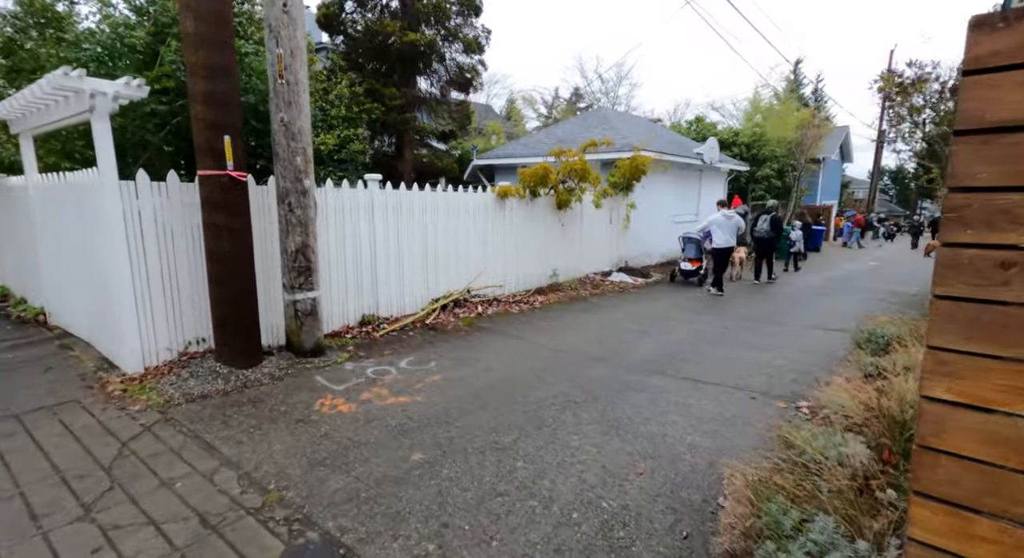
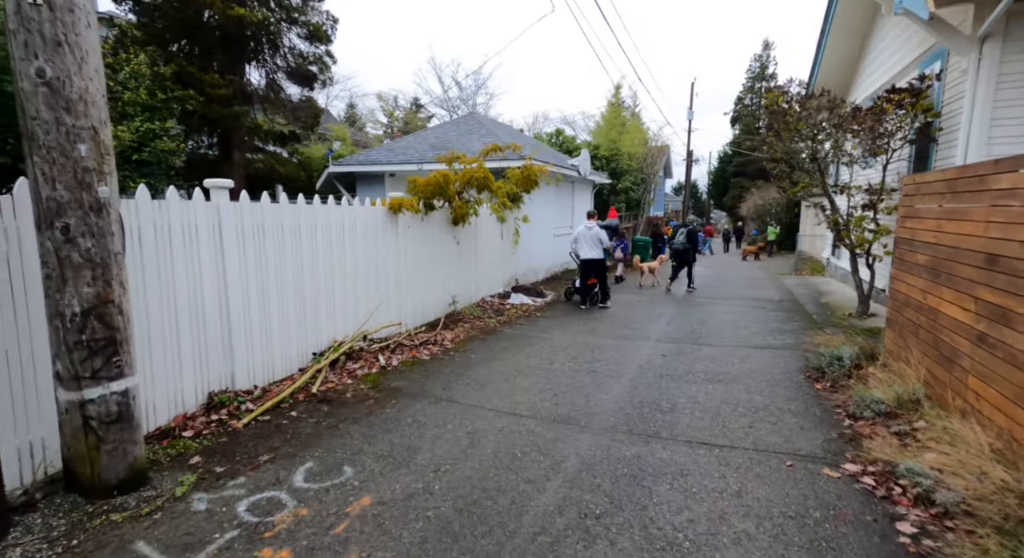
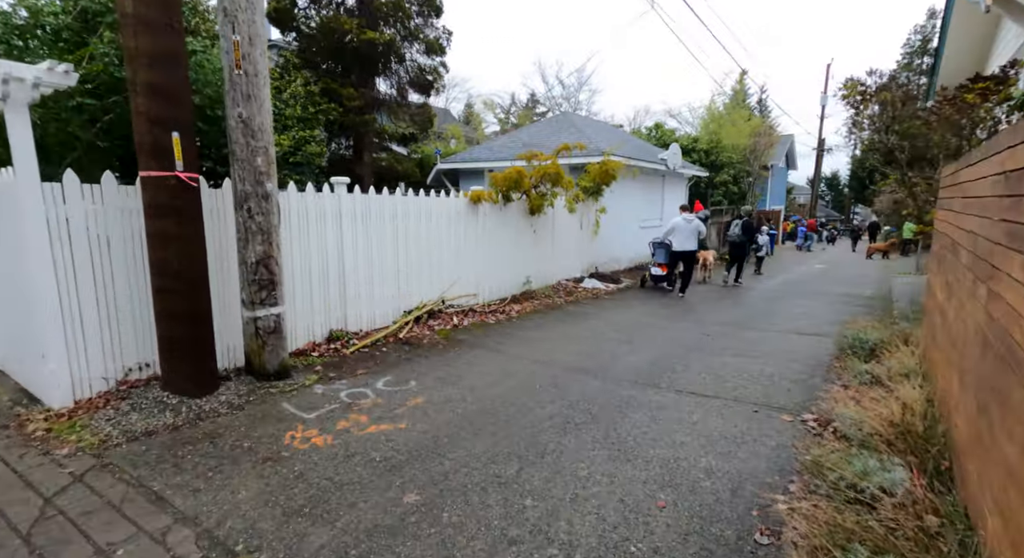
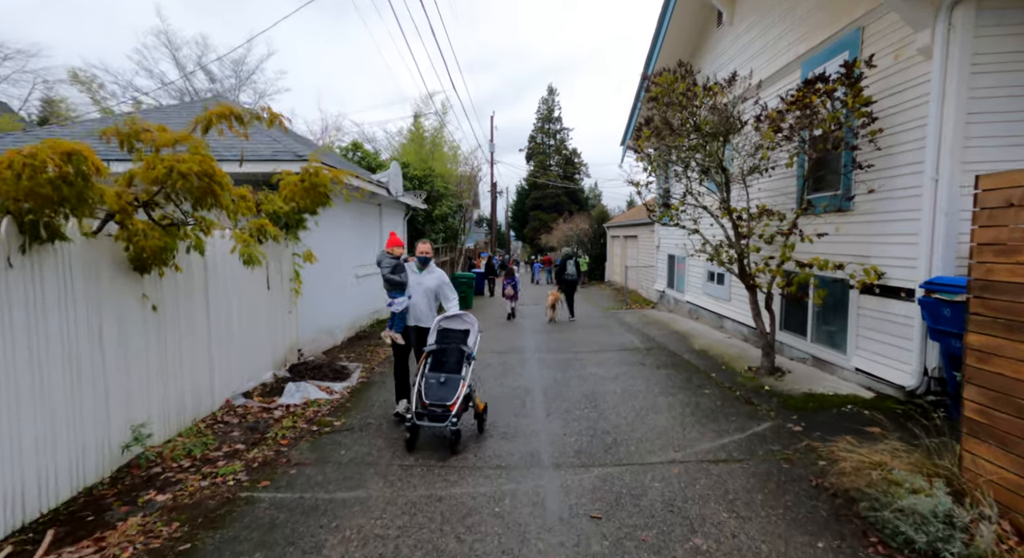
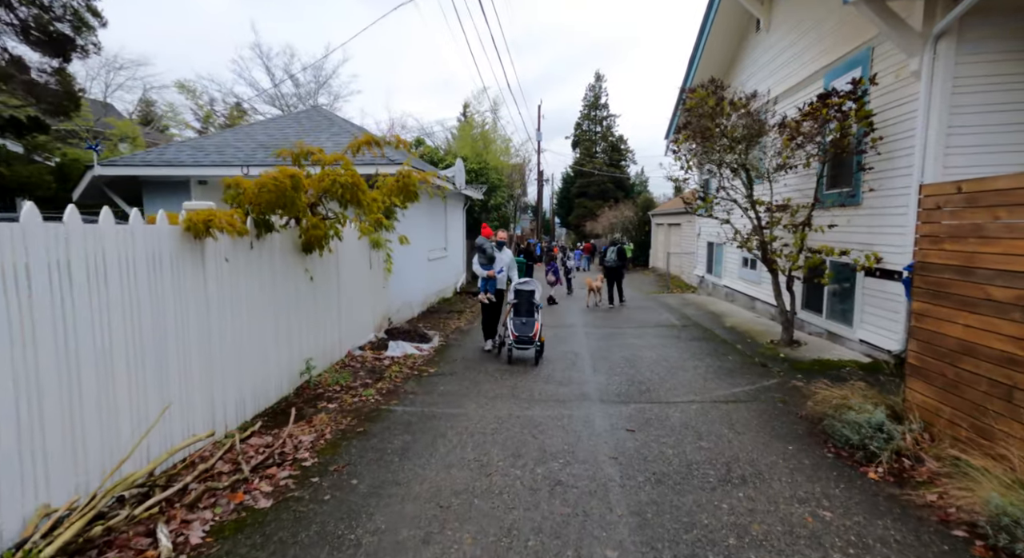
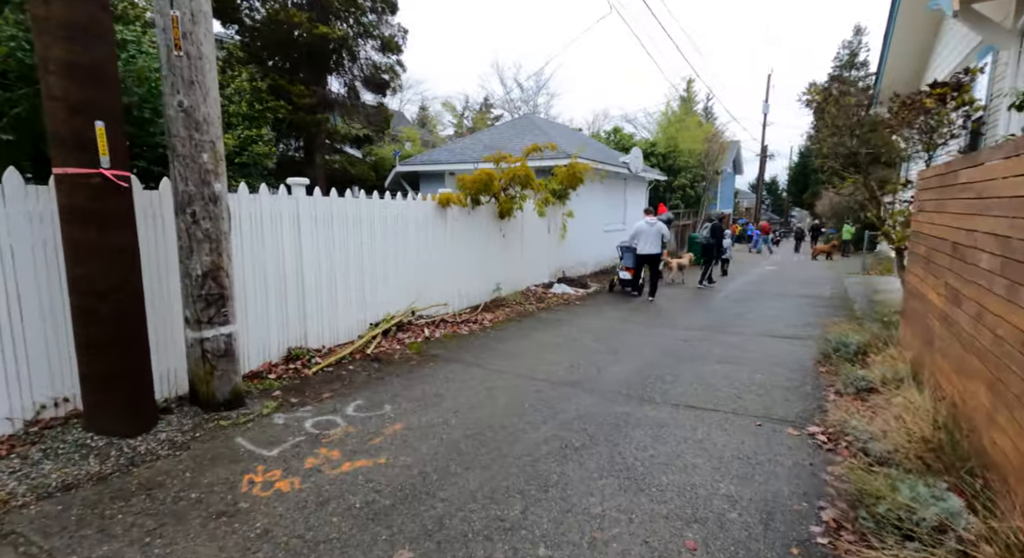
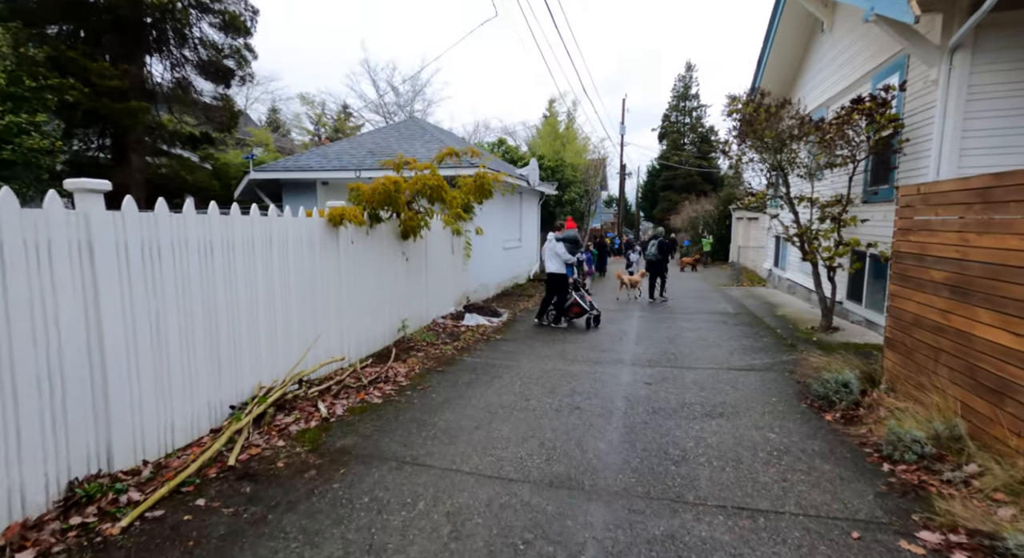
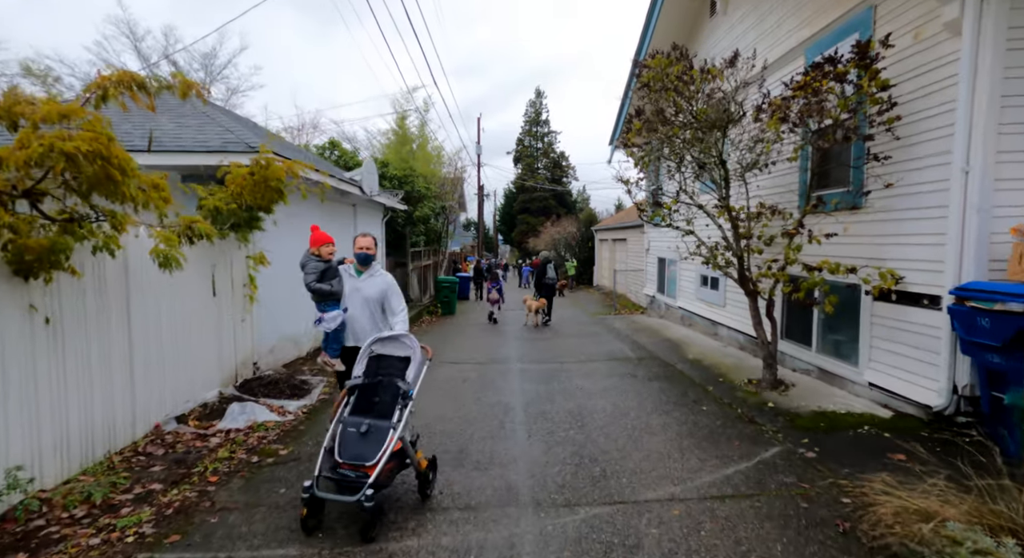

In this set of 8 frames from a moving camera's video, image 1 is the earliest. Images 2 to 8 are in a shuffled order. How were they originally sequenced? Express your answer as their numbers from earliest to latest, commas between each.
3, 6, 2, 7, 5, 4, 8
